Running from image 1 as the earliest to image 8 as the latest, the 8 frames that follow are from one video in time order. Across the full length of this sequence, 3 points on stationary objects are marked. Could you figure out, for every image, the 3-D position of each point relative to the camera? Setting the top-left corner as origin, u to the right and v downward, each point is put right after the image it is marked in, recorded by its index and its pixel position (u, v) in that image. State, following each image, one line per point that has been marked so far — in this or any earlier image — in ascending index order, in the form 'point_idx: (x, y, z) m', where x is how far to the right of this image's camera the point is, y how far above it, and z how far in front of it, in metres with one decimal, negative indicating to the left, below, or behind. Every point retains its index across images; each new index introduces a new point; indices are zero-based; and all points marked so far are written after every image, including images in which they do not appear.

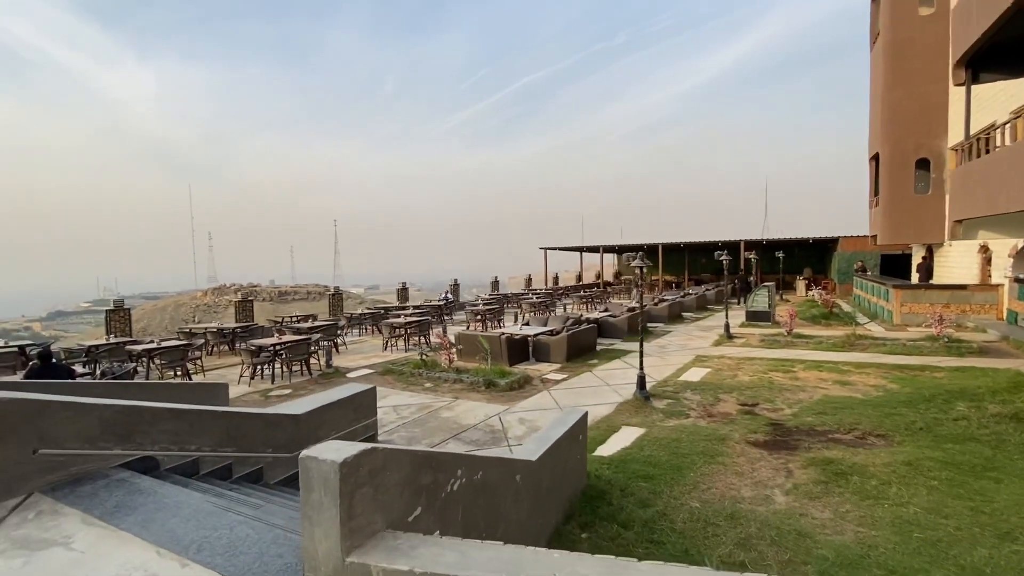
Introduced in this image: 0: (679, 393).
0: (+2.5, -1.6, +7.0) m
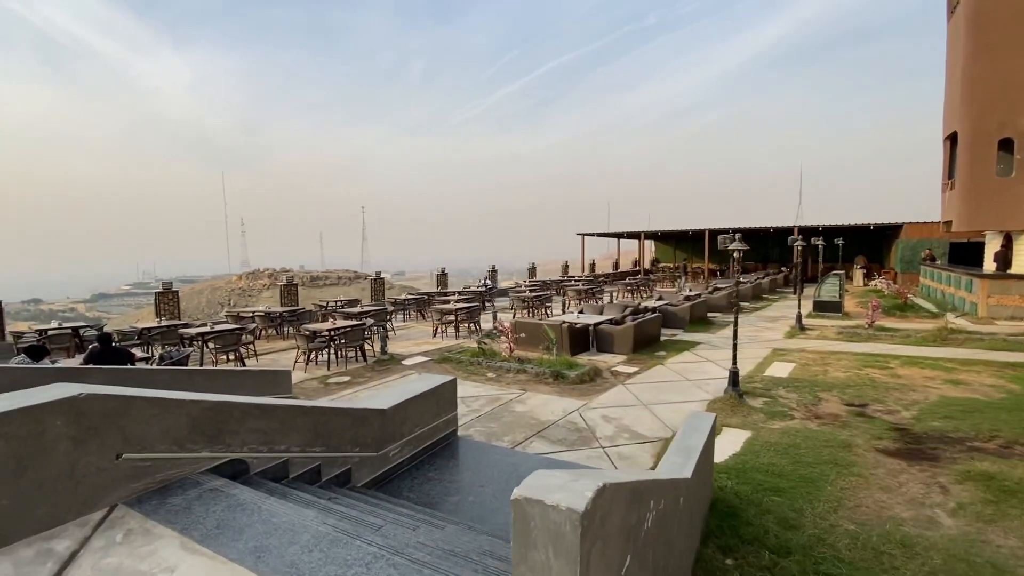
0: (+3.5, -1.4, +6.4) m
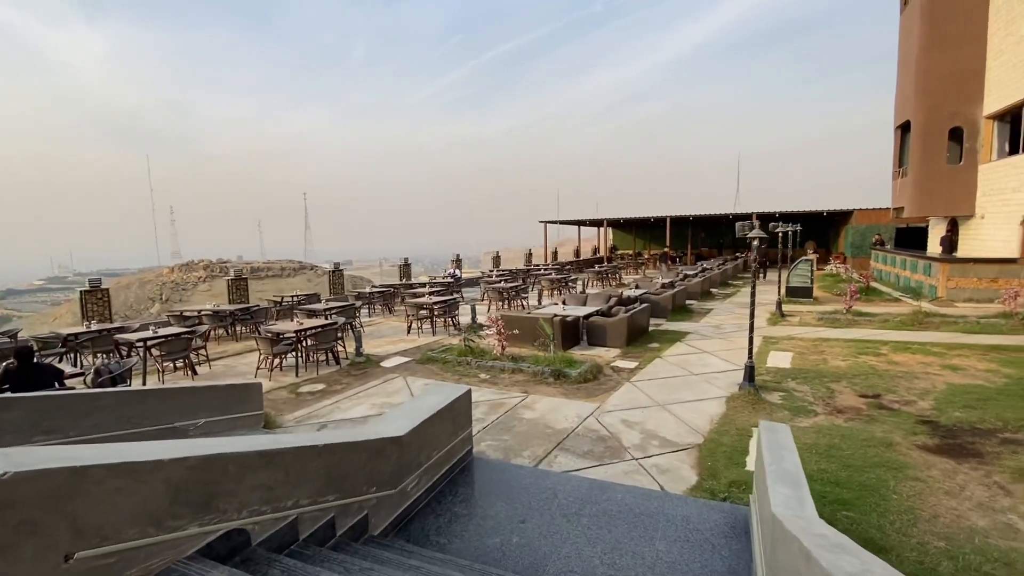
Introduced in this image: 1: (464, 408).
0: (+3.5, -1.2, +6.2) m
1: (-0.4, -1.0, +4.0) m
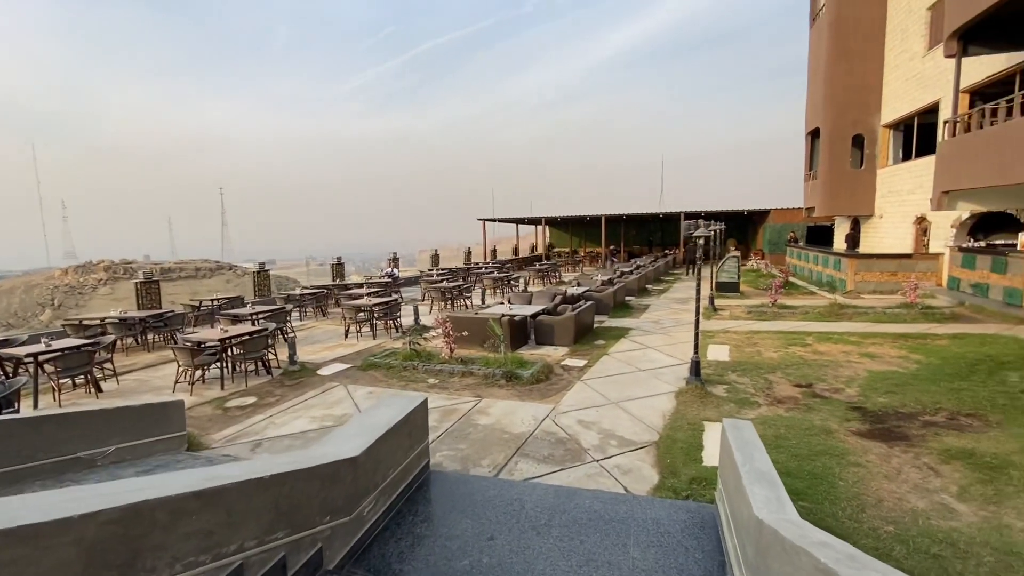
0: (+2.8, -1.2, +6.4) m
1: (-0.7, -1.0, +3.7) m
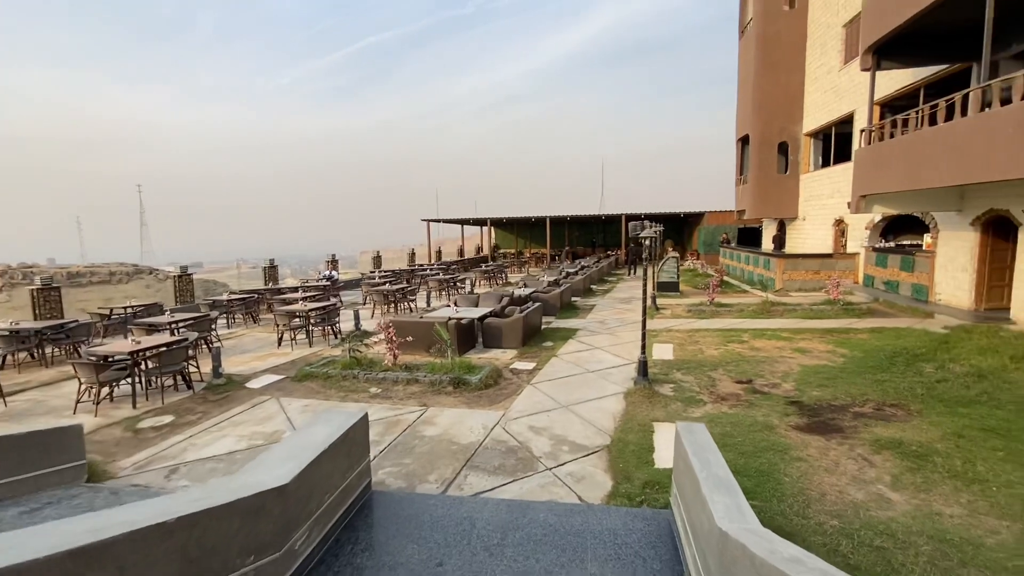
0: (+2.2, -1.2, +6.5) m
1: (-1.1, -1.1, +3.4) m
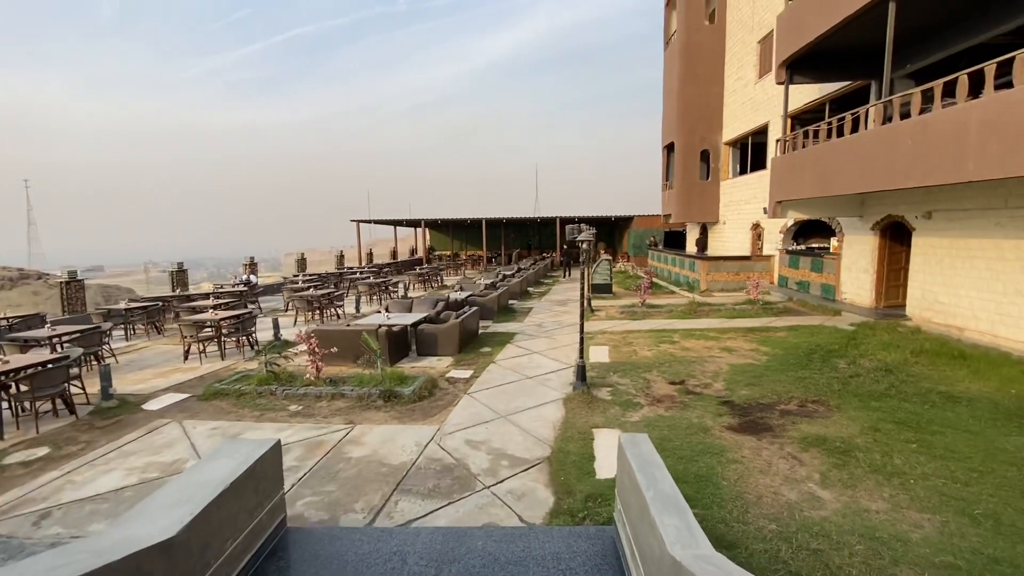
0: (+1.3, -1.2, +6.5) m
1: (-1.5, -1.1, +3.0) m
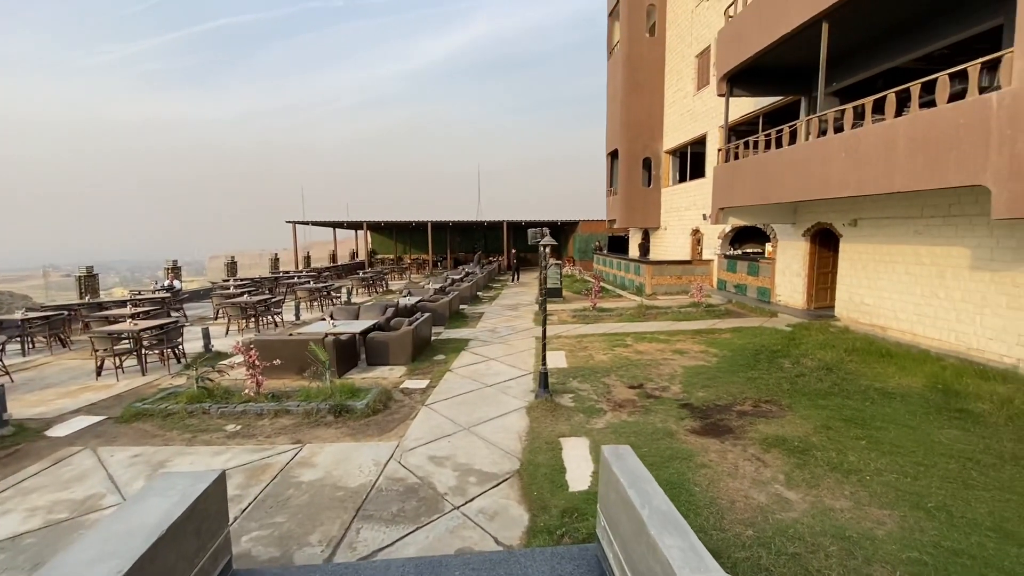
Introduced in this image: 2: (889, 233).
0: (+0.8, -1.3, +6.4) m
1: (-1.6, -1.2, +2.6) m
2: (+6.7, +1.0, +8.5) m
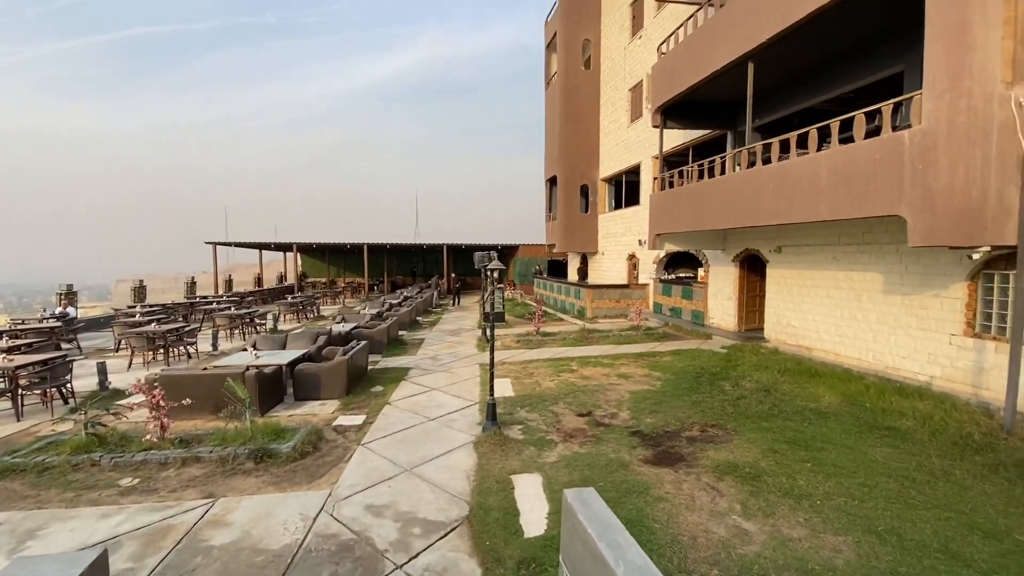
0: (+0.1, -1.6, +6.1) m
1: (-1.8, -1.3, +2.1) m
2: (+5.6, +0.6, +9.1) m
